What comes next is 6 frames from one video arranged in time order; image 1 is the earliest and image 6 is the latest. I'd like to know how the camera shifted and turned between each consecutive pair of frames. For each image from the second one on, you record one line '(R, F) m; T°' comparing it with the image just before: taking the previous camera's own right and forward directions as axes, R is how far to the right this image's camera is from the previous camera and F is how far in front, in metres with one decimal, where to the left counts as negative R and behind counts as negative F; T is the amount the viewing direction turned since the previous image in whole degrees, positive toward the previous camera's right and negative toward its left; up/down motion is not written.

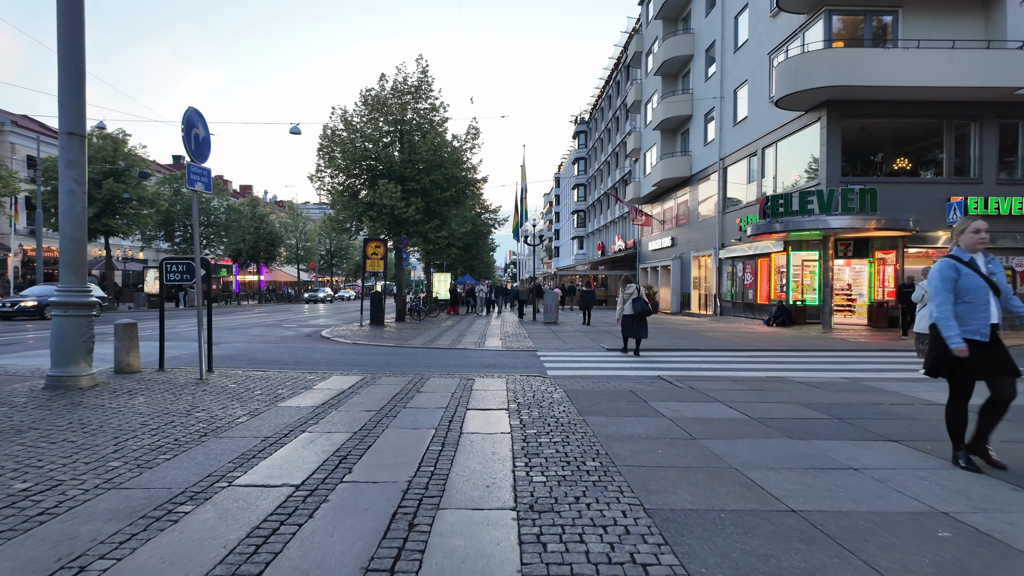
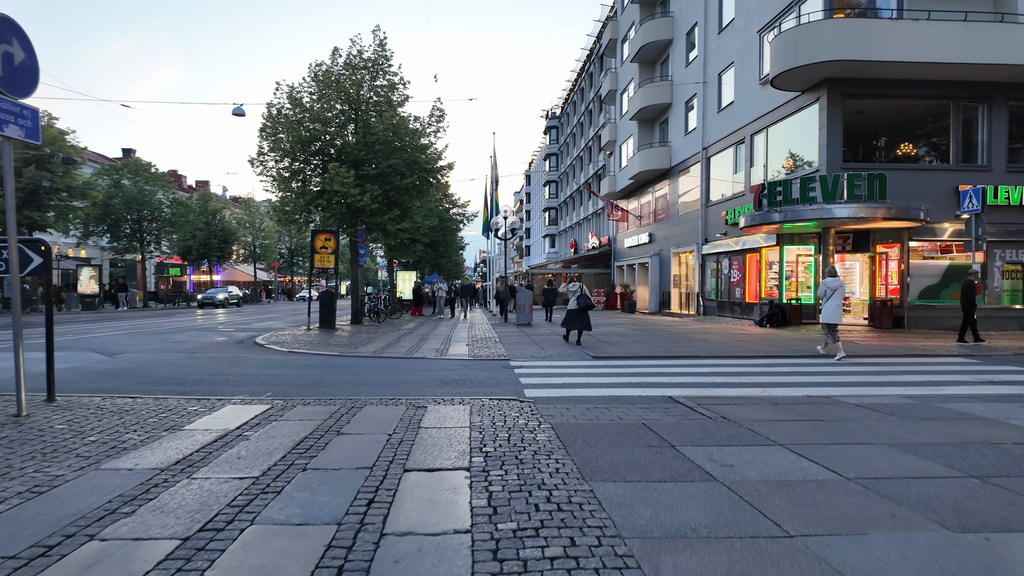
(0.0, +2.2) m; +3°
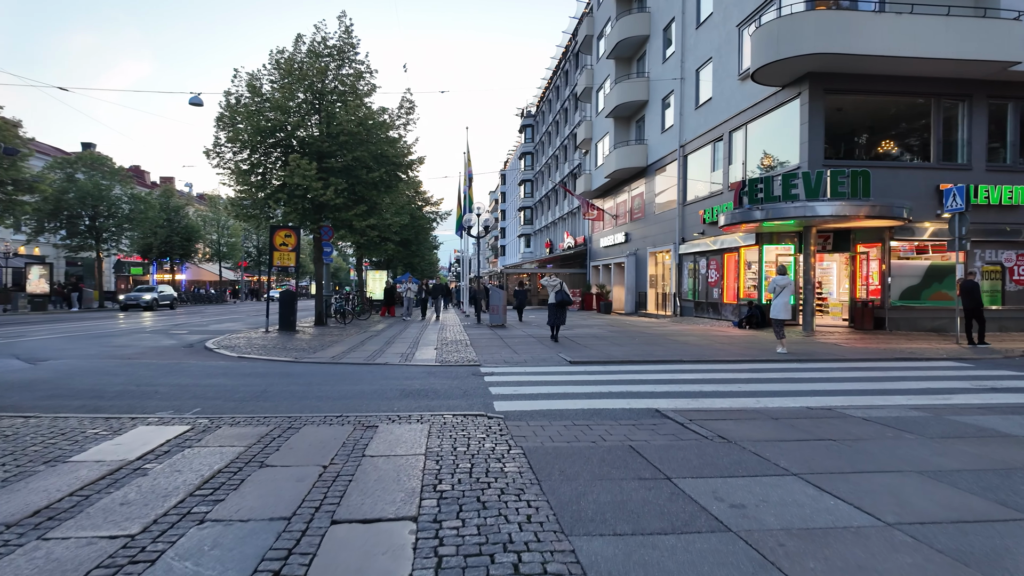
(+0.1, +0.8) m; +2°
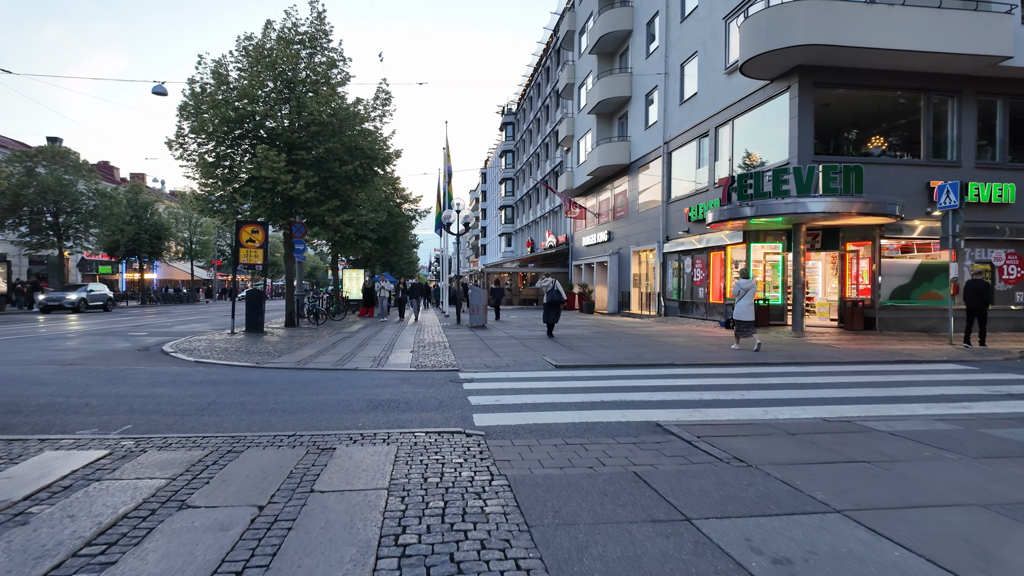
(0.0, +0.7) m; +2°
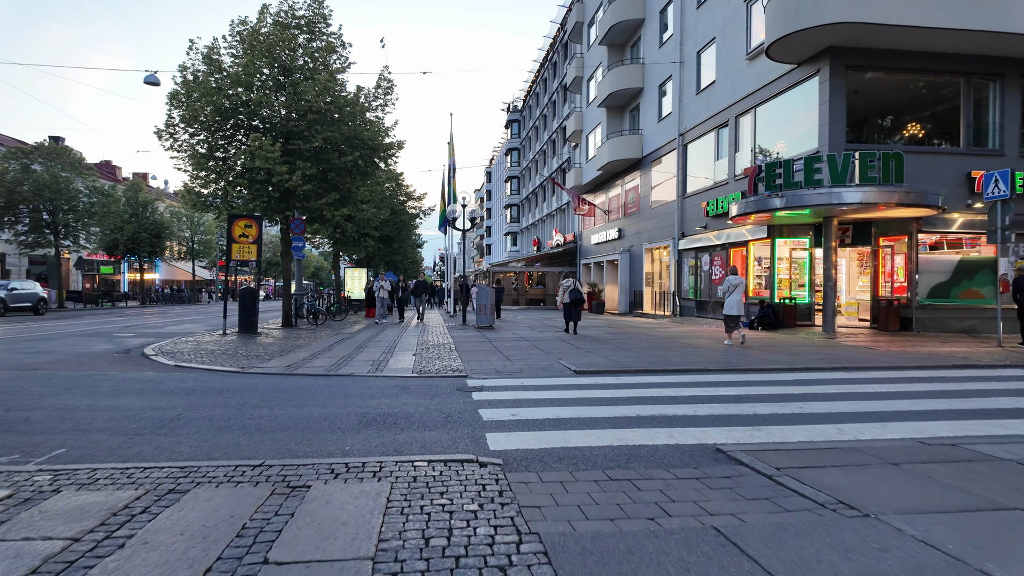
(-0.1, +1.0) m; 0°
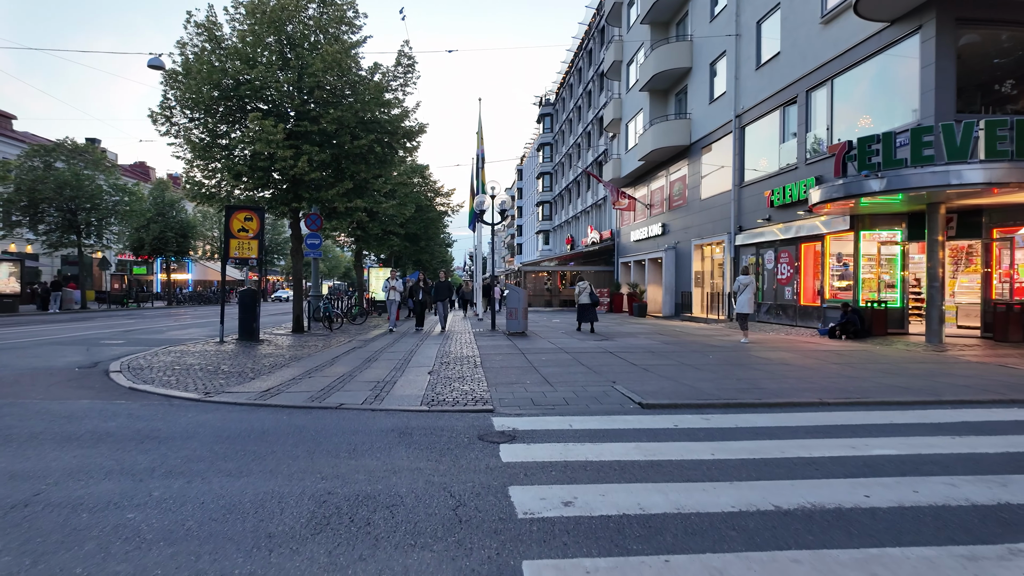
(-0.1, +2.2) m; -3°
